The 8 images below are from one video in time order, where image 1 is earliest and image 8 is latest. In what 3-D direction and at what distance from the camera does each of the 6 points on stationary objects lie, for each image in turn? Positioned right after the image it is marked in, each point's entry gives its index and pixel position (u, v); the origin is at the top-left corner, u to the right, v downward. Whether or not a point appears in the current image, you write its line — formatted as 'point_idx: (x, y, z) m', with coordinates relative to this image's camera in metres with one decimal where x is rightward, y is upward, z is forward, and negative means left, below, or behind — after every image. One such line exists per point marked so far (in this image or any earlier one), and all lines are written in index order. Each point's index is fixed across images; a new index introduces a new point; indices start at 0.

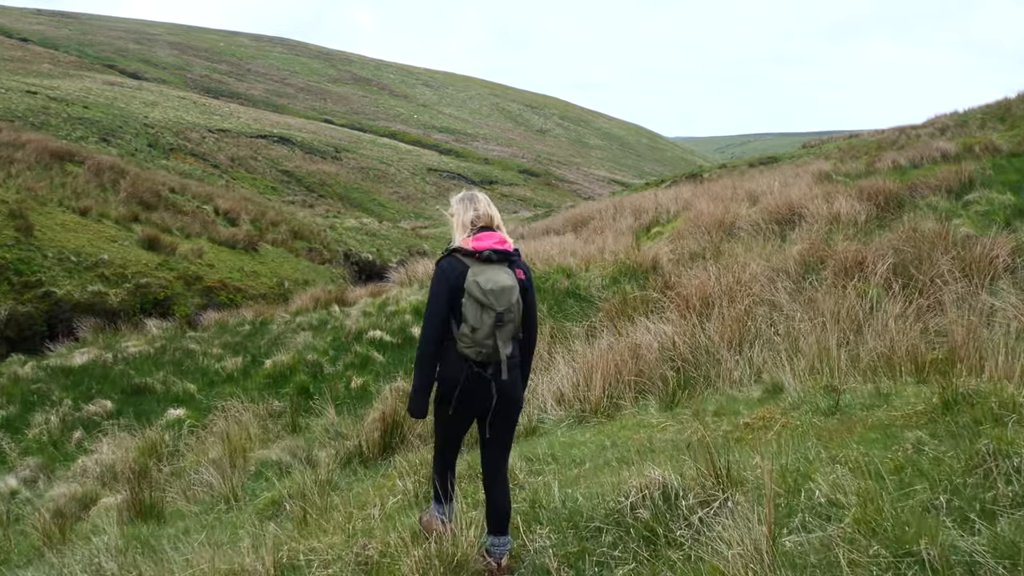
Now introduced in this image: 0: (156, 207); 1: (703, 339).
0: (-5.2, +1.2, +17.6) m
1: (+0.9, -0.2, +5.5) m
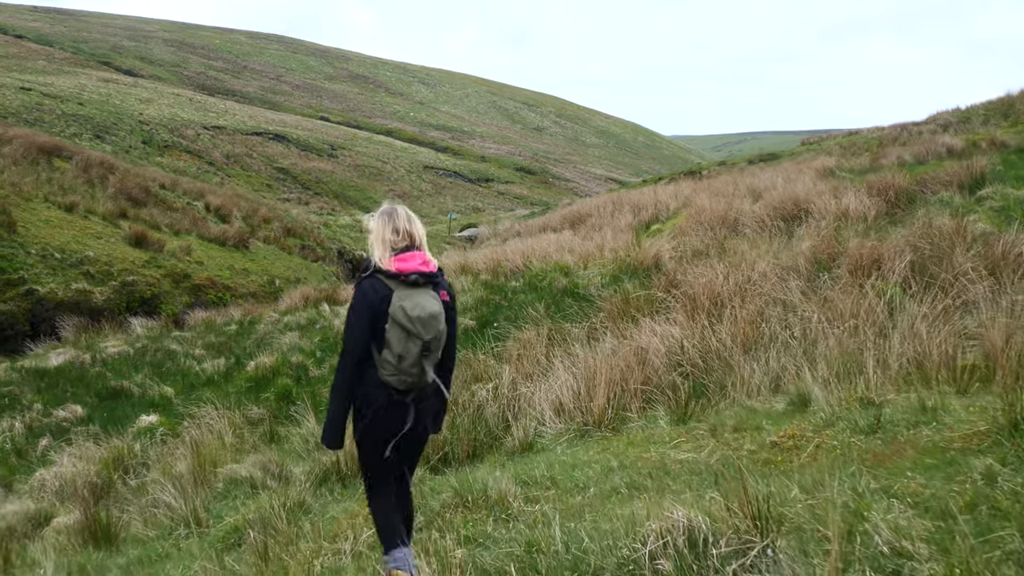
0: (-5.2, +1.2, +17.2) m
1: (+0.9, -0.2, +5.1) m
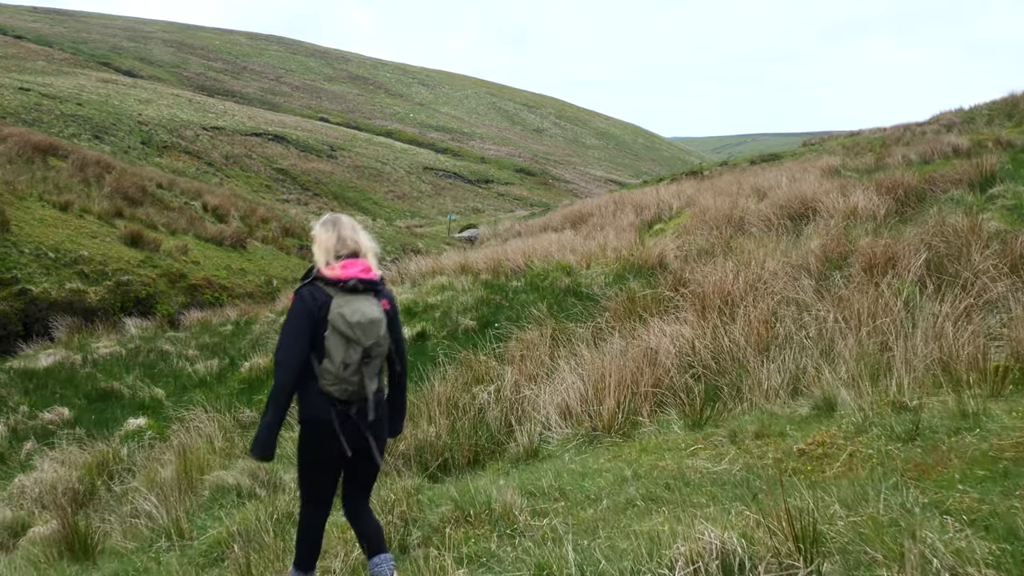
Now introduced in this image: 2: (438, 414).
0: (-5.2, +1.2, +16.9) m
1: (+0.9, -0.2, +4.8) m
2: (-0.3, -0.5, +4.6) m
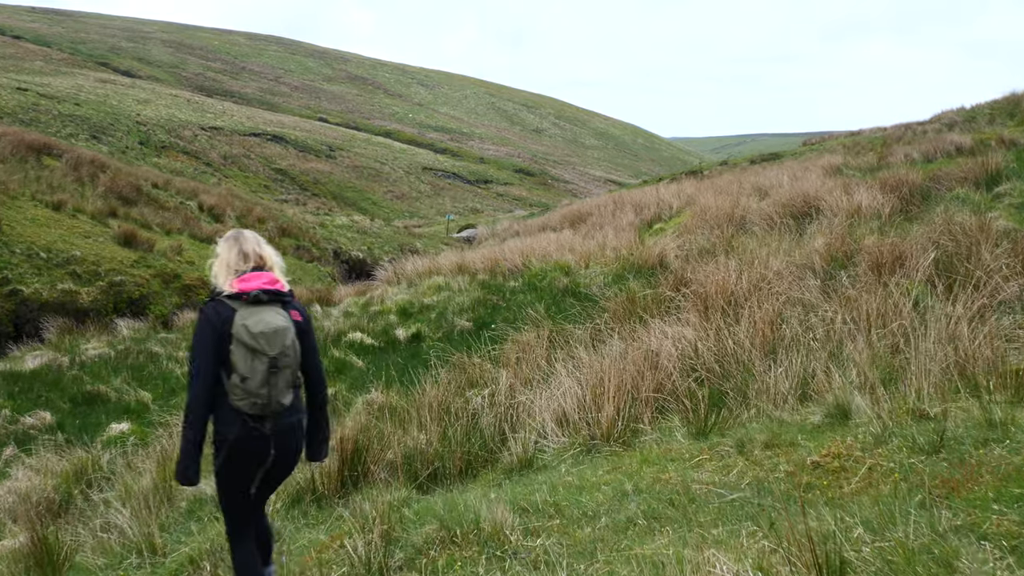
0: (-5.3, +1.2, +16.7) m
1: (+0.9, -0.2, +4.6) m
2: (-0.3, -0.5, +4.4) m
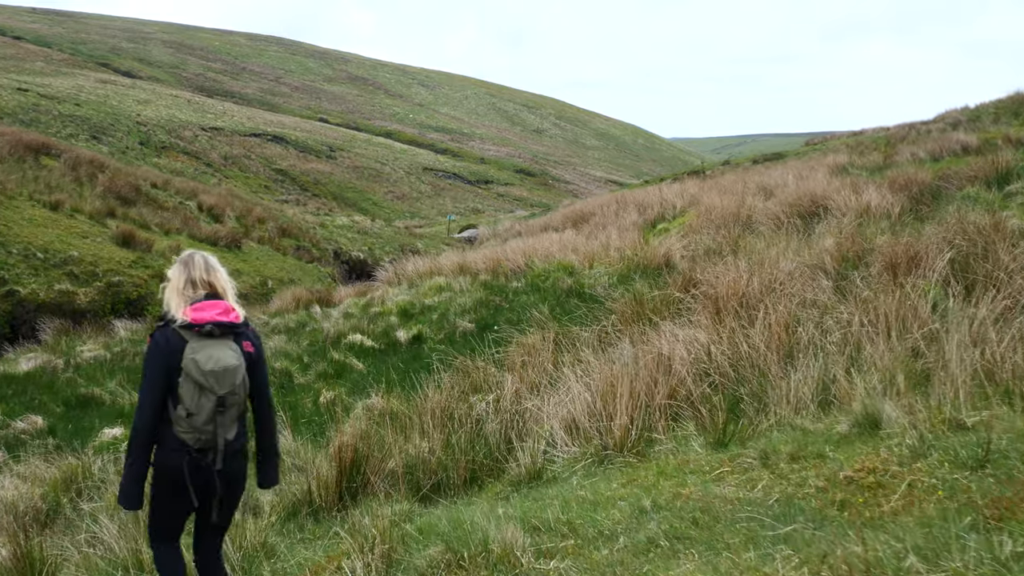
0: (-5.2, +1.2, +16.6) m
1: (+0.9, -0.2, +4.4) m
2: (-0.3, -0.5, +4.2) m
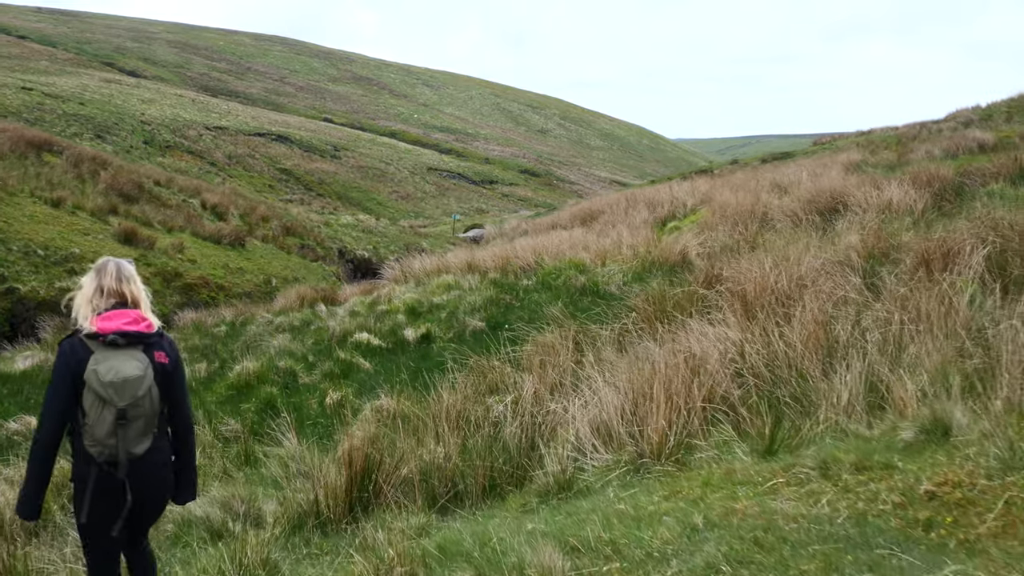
0: (-5.1, +1.2, +16.3) m
1: (+0.9, -0.2, +4.1) m
2: (-0.2, -0.5, +4.0) m
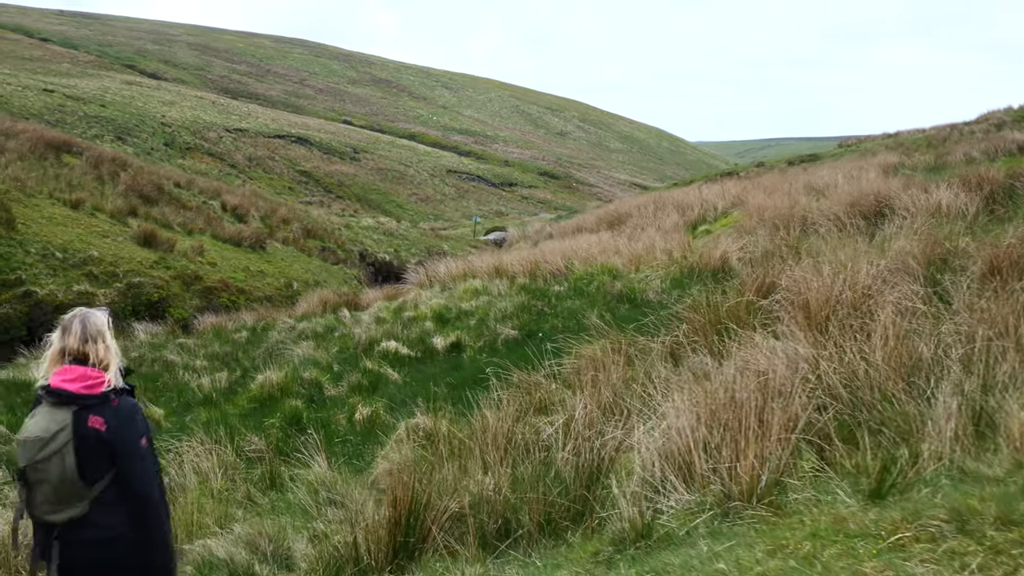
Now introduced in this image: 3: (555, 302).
0: (-4.8, +1.2, +16.0) m
1: (+1.1, -0.3, +3.8) m
2: (-0.1, -0.5, +3.6) m
3: (+0.3, -0.1, +8.9) m
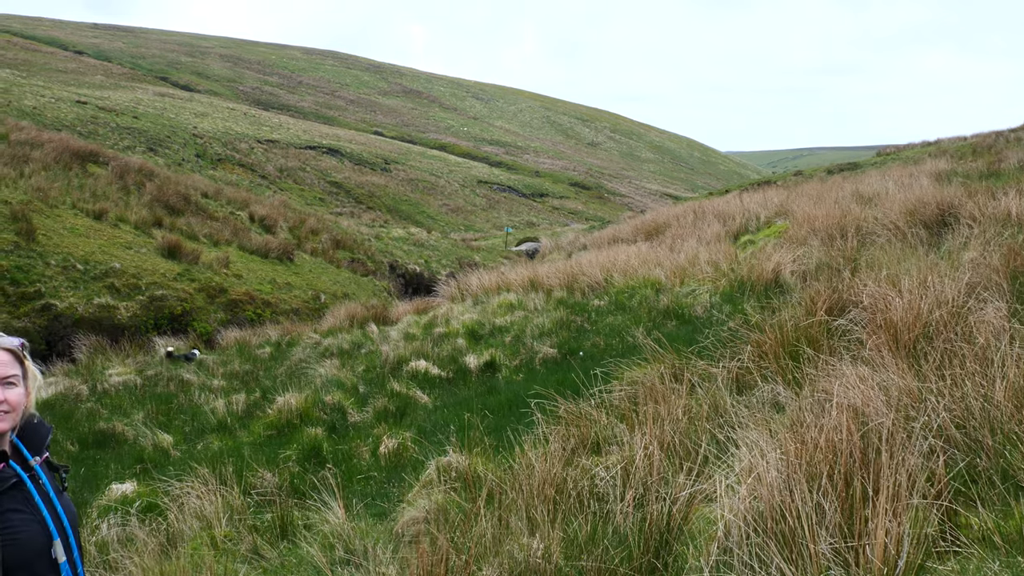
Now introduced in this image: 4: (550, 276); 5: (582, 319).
0: (-4.3, +1.0, +15.5) m
1: (+1.2, -0.3, +3.1) m
2: (+0.1, -0.6, +3.0) m
3: (+0.6, -0.2, +8.3) m
4: (+0.4, +0.1, +11.4) m
5: (+0.5, -0.2, +8.4) m
